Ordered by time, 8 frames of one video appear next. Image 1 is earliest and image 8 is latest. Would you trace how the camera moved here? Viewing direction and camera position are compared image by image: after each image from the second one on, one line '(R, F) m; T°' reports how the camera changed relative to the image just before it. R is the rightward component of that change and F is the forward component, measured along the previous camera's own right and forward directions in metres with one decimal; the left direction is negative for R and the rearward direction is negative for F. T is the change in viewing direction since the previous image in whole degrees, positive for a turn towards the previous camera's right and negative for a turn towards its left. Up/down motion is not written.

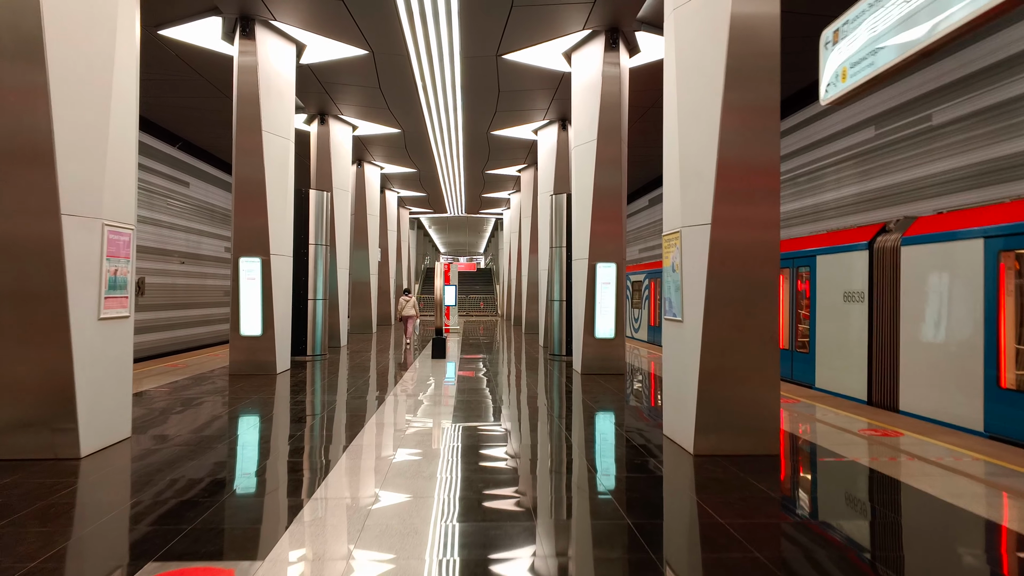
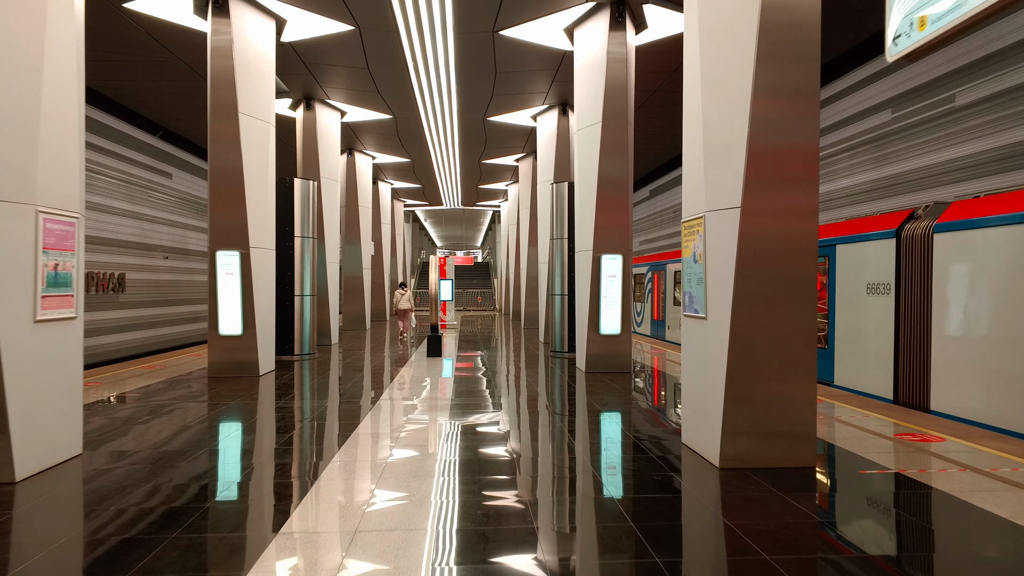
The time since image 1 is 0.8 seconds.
(0.0, +0.6) m; 0°
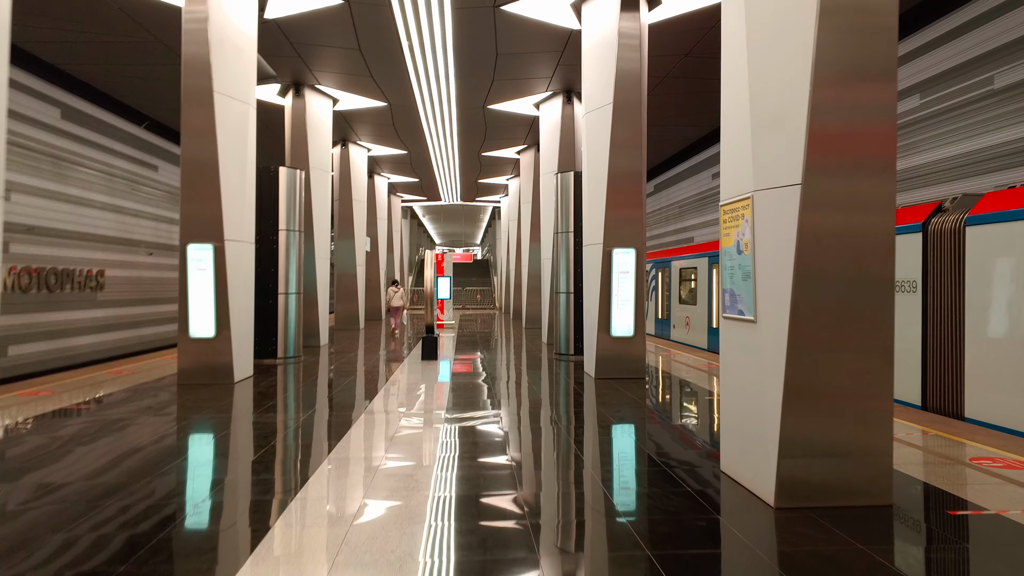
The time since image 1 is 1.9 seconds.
(0.0, +0.7) m; 0°
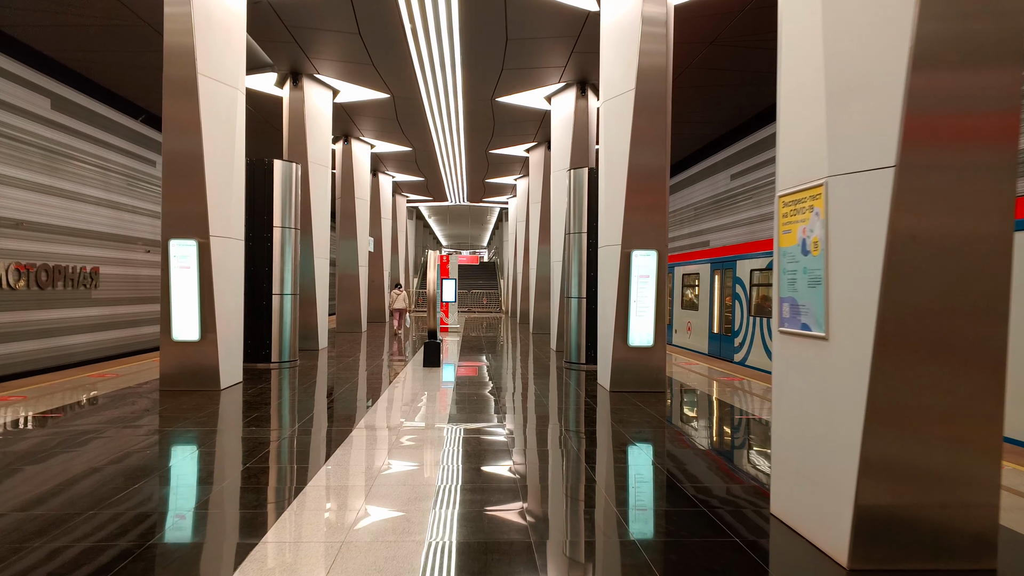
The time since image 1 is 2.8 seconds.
(0.0, +0.6) m; -1°
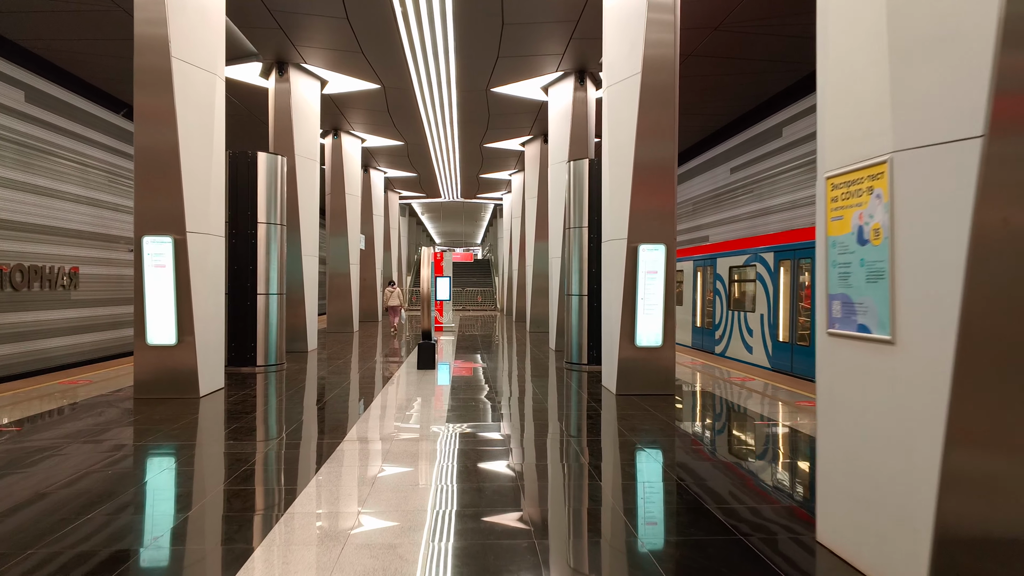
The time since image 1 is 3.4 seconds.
(-0.1, +0.4) m; +1°
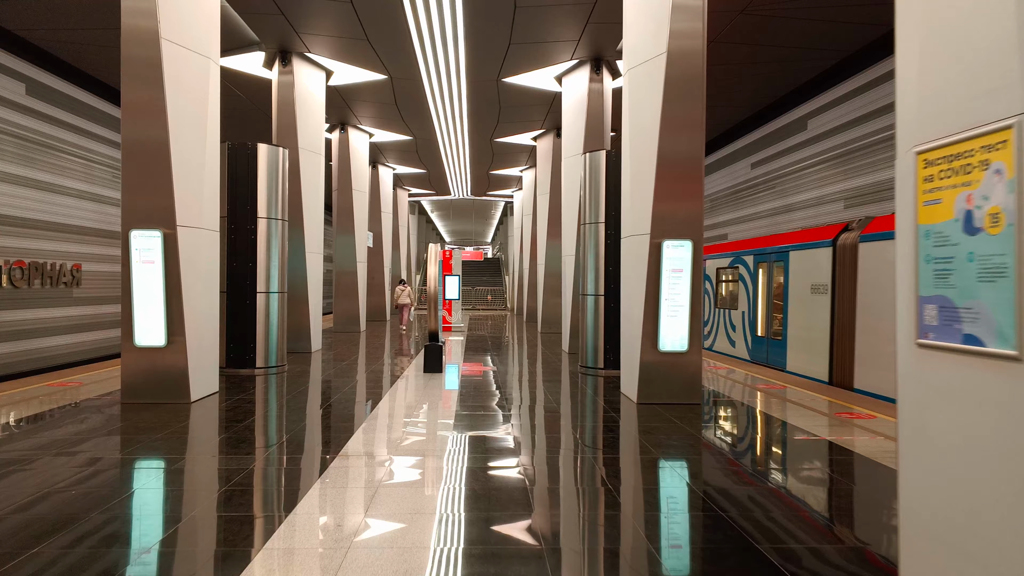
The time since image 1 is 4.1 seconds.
(0.0, +0.4) m; -1°
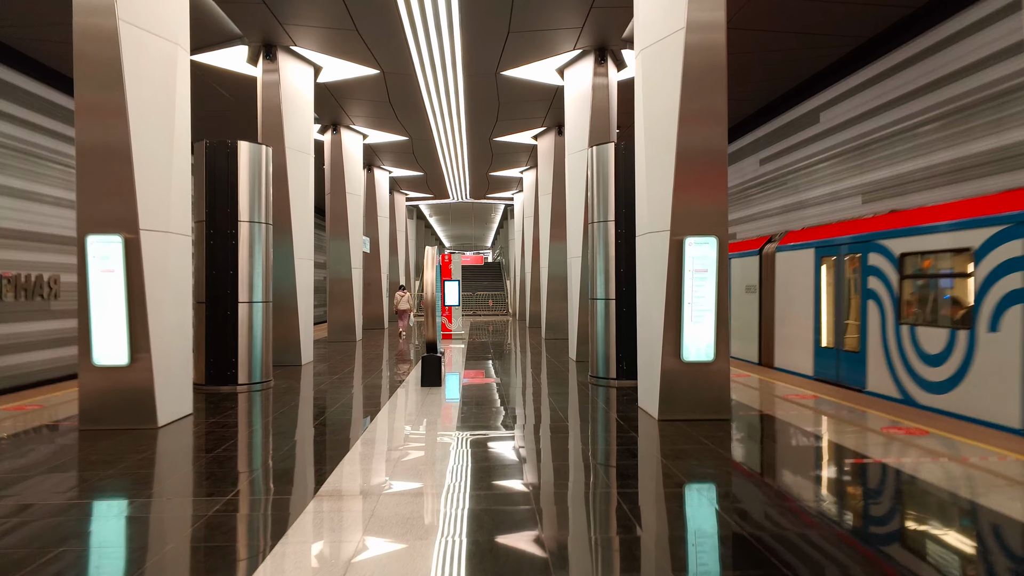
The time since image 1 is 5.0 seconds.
(0.0, +0.6) m; 0°
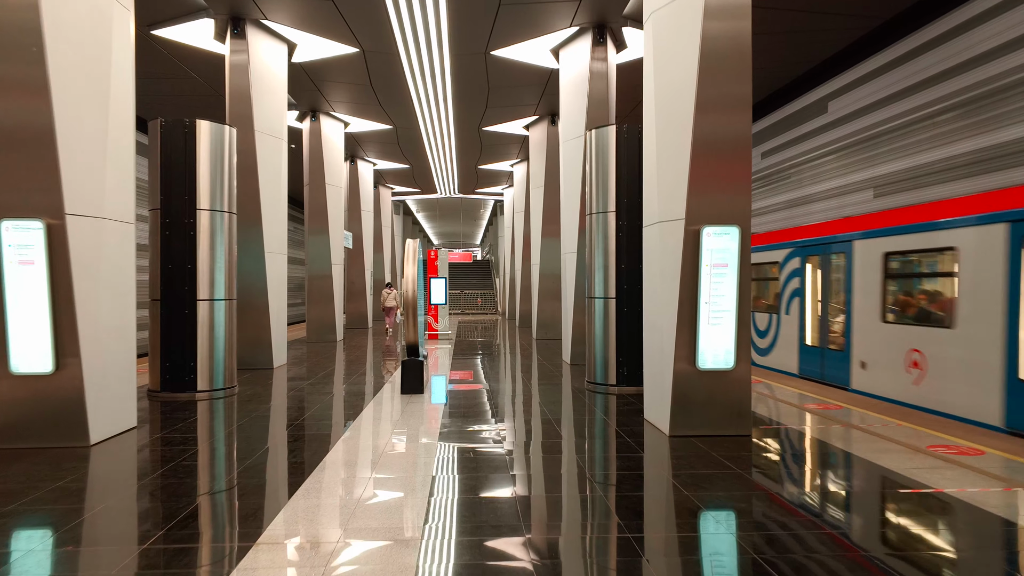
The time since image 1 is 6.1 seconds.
(0.0, +0.7) m; +1°
